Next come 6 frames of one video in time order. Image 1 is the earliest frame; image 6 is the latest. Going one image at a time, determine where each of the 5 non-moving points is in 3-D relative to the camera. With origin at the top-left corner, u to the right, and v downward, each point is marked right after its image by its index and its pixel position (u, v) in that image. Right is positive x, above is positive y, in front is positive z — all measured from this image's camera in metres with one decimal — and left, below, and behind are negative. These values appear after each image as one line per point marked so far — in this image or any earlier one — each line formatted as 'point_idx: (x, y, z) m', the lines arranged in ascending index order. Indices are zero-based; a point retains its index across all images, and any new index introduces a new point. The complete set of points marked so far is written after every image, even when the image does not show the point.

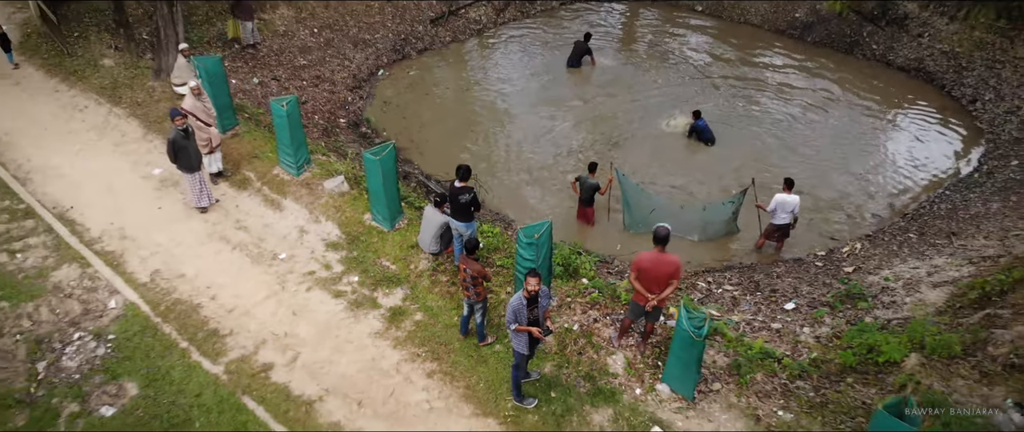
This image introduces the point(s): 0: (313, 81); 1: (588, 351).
0: (-4.4, +3.0, +13.3) m
1: (+0.9, -1.6, +7.1) m
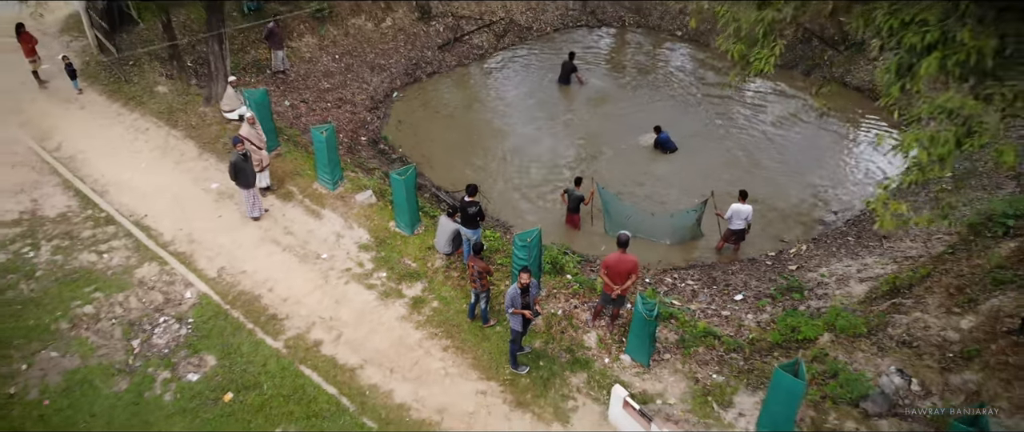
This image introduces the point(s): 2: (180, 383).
0: (-4.4, +2.9, +15.1) m
1: (+0.9, -1.7, +9.0) m
2: (-4.7, -2.4, +8.6) m
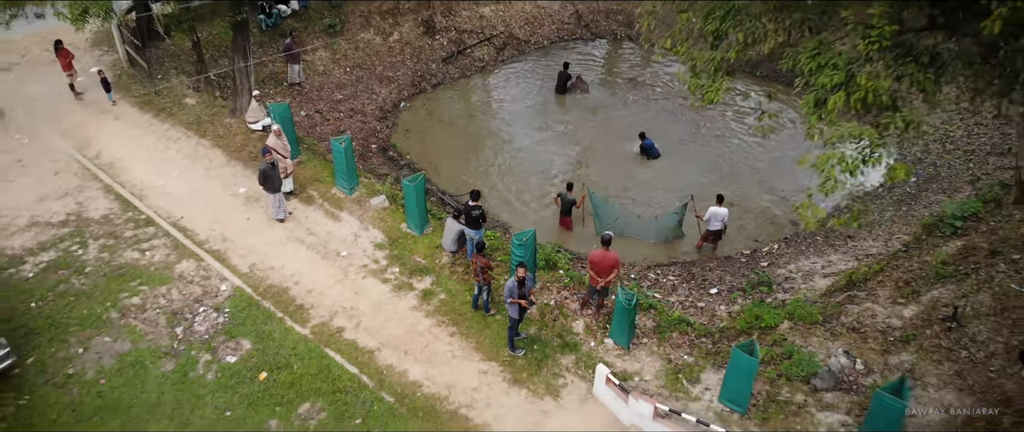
0: (-4.5, +2.8, +16.4) m
1: (+0.8, -1.7, +10.3) m
2: (-4.8, -2.4, +9.9) m
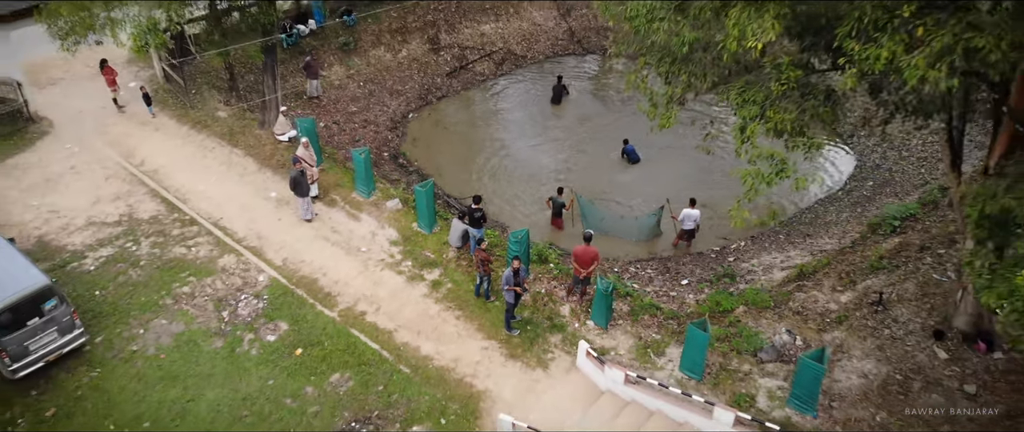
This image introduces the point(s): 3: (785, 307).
0: (-4.5, +2.8, +18.2) m
1: (+0.8, -1.7, +12.1) m
2: (-4.8, -2.4, +11.7) m
3: (+5.4, -1.8, +11.9) m
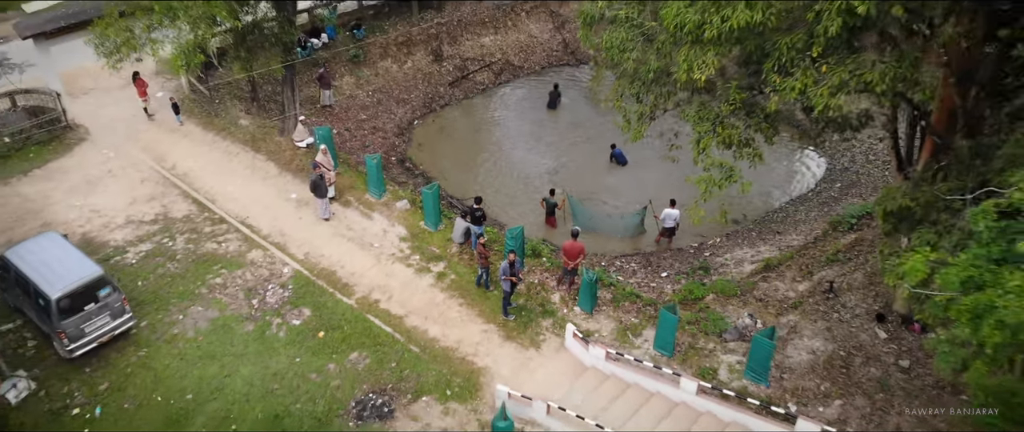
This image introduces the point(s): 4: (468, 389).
0: (-4.6, +2.8, +19.8) m
1: (+0.7, -1.7, +13.6) m
2: (-4.9, -2.4, +13.2) m
3: (+5.3, -1.8, +13.5) m
4: (-0.9, -3.4, +11.9) m
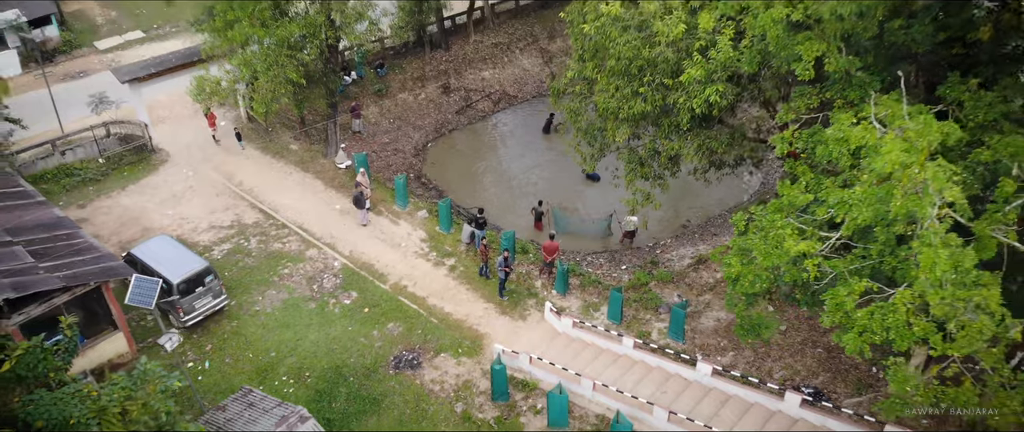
0: (-4.8, +2.6, +24.5) m
1: (+0.5, -1.9, +18.4) m
2: (-5.1, -2.6, +18.0) m
3: (+5.1, -2.0, +18.2) m
4: (-1.1, -3.6, +16.7) m
